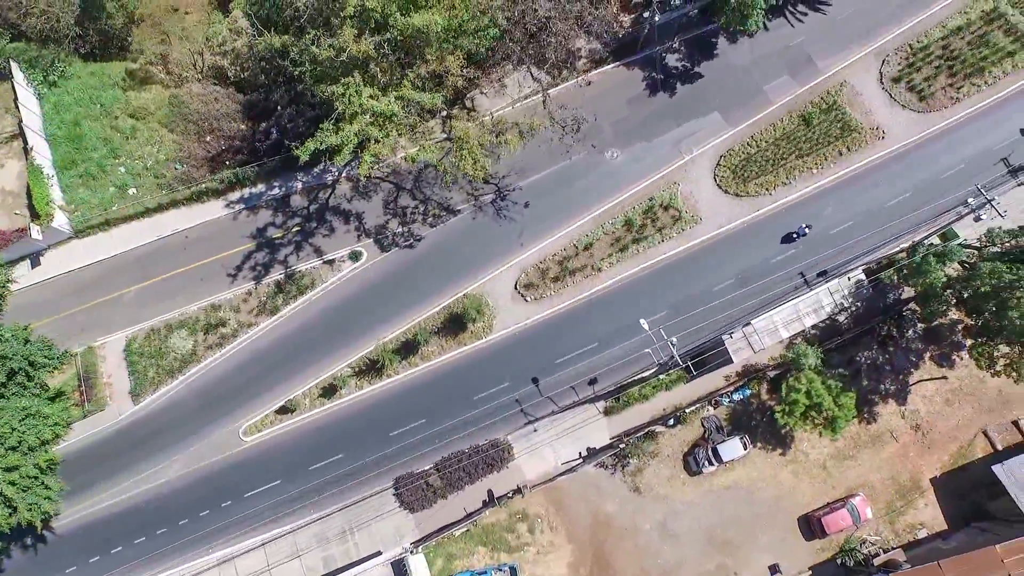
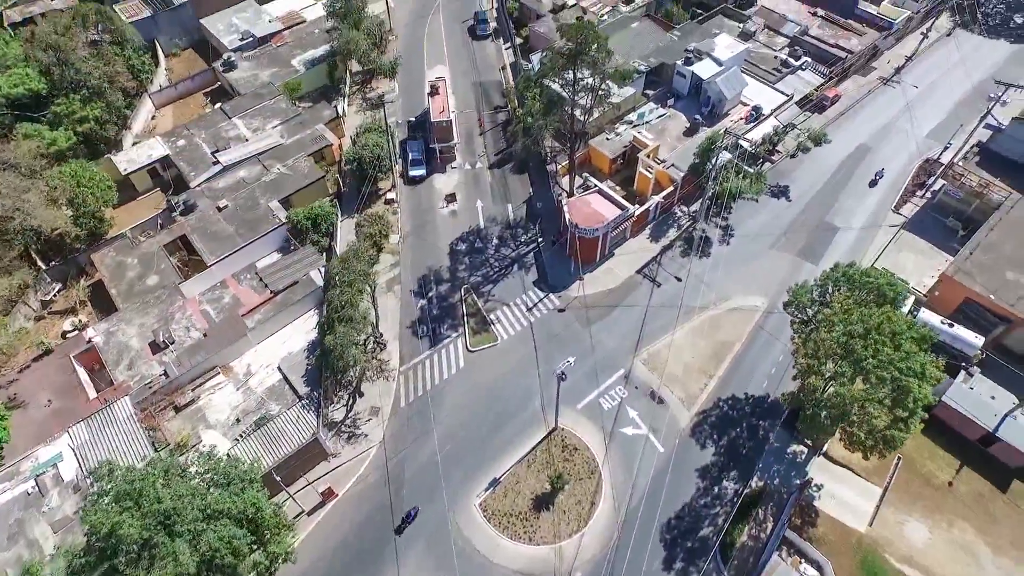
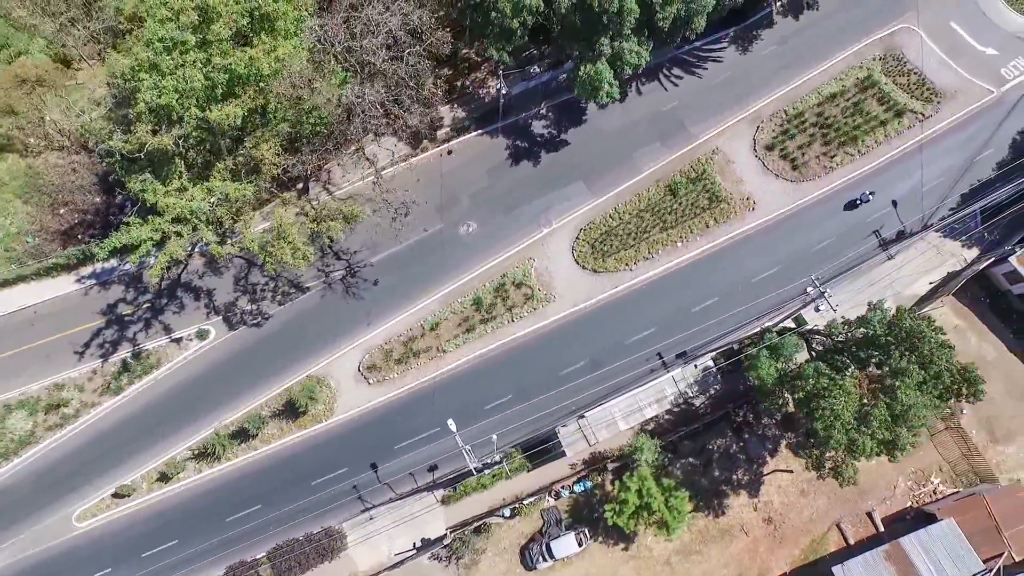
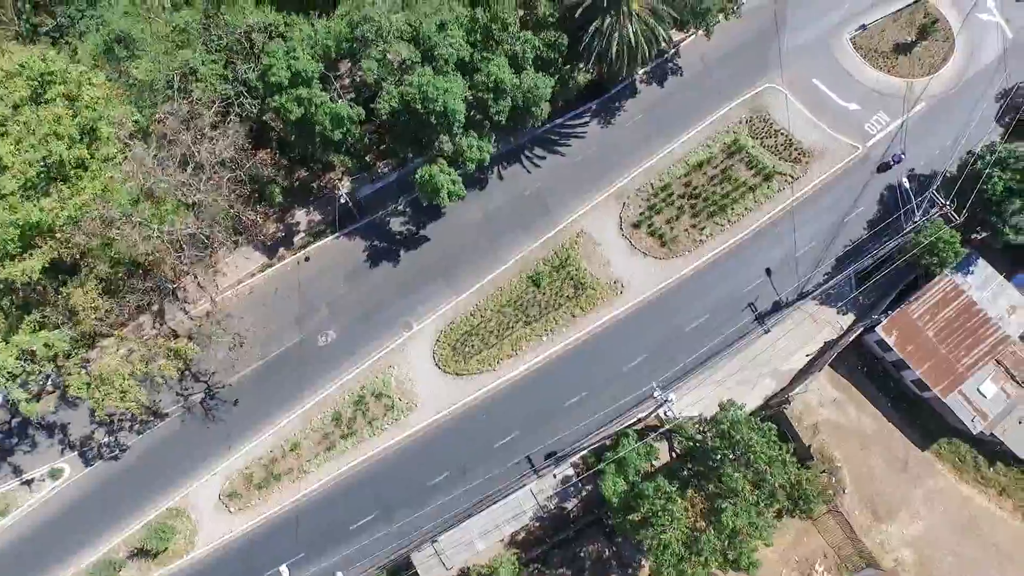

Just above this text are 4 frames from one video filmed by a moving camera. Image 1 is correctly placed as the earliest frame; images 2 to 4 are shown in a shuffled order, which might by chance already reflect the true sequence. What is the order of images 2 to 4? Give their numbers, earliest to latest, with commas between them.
3, 4, 2
